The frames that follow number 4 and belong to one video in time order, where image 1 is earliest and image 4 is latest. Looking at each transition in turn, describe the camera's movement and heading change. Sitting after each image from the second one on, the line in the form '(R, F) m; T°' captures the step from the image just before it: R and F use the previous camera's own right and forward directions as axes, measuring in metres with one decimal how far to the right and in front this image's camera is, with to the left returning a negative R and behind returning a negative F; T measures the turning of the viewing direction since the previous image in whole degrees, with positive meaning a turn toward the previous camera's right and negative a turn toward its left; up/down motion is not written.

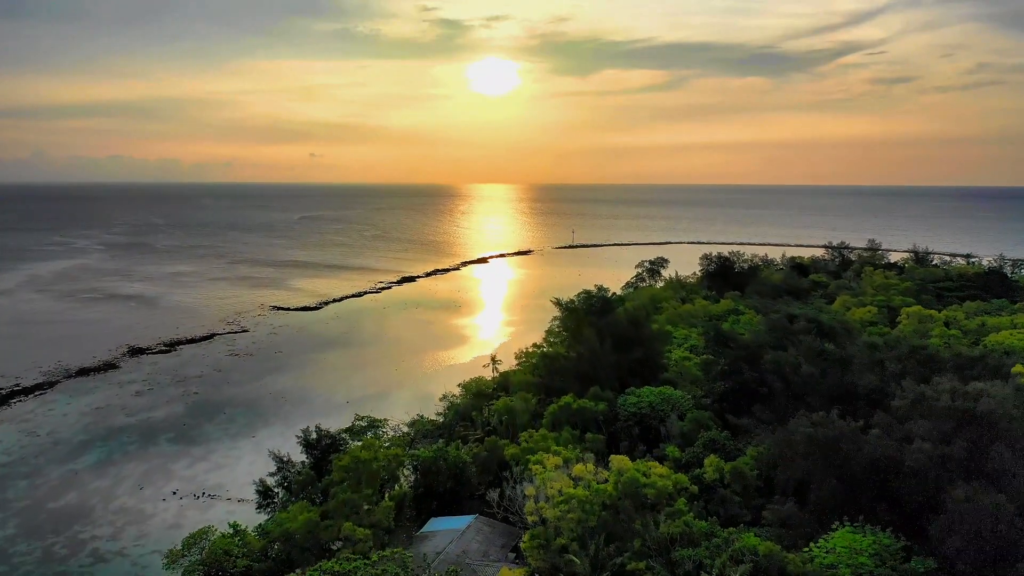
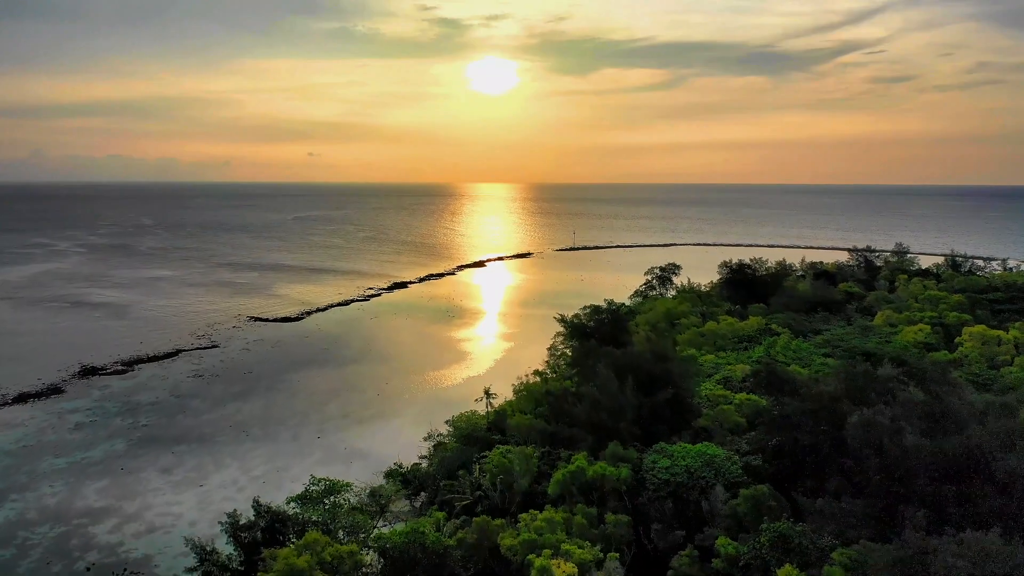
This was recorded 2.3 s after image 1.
(+0.1, +4.2) m; 0°
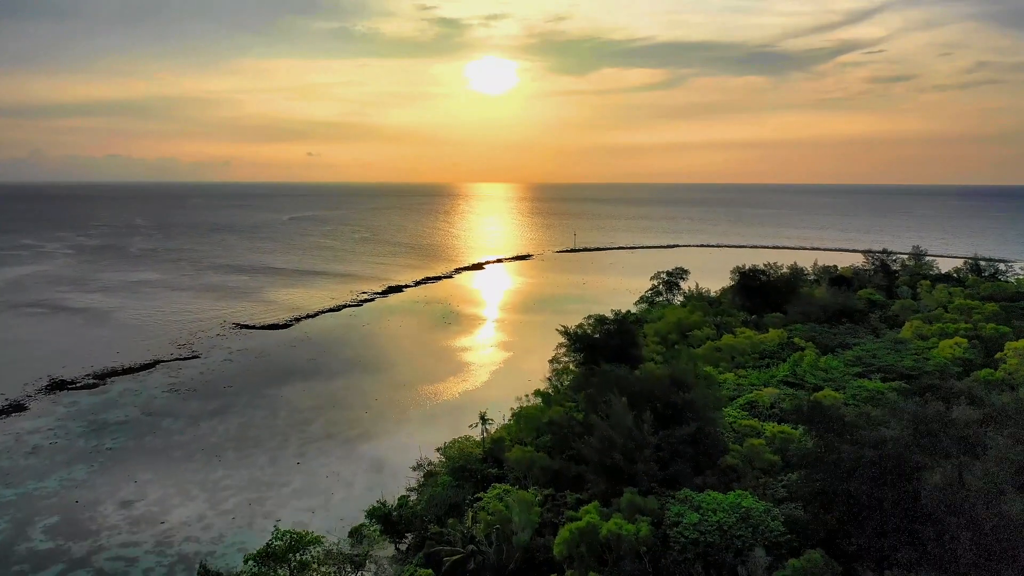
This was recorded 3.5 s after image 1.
(0.0, +2.3) m; 0°
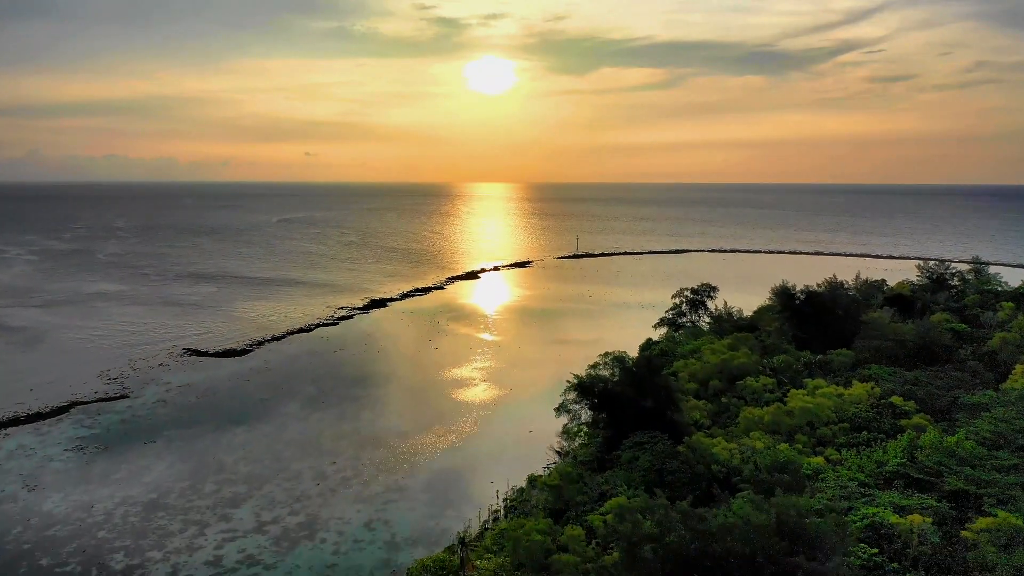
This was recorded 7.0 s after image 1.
(+0.1, +6.8) m; 0°
